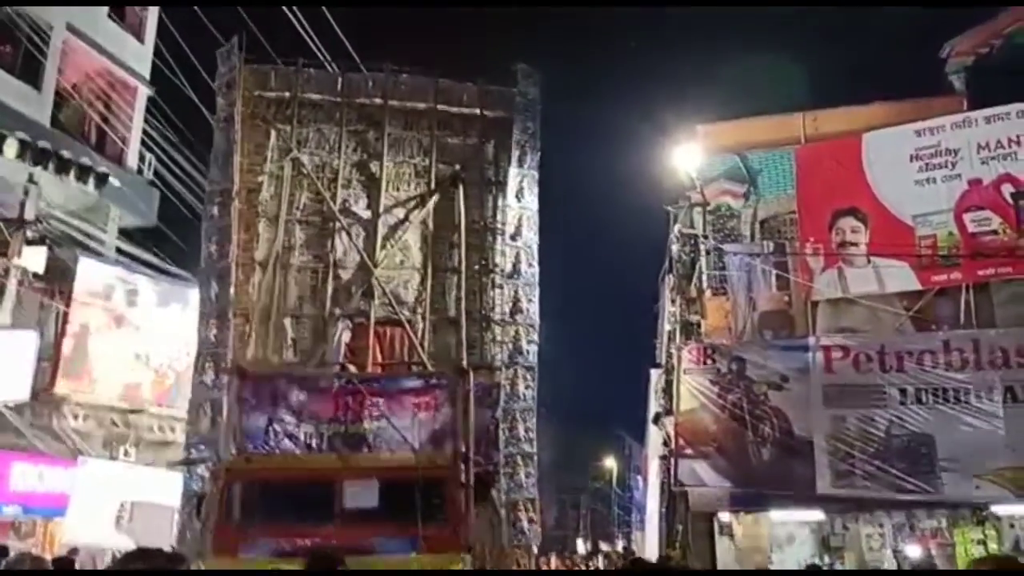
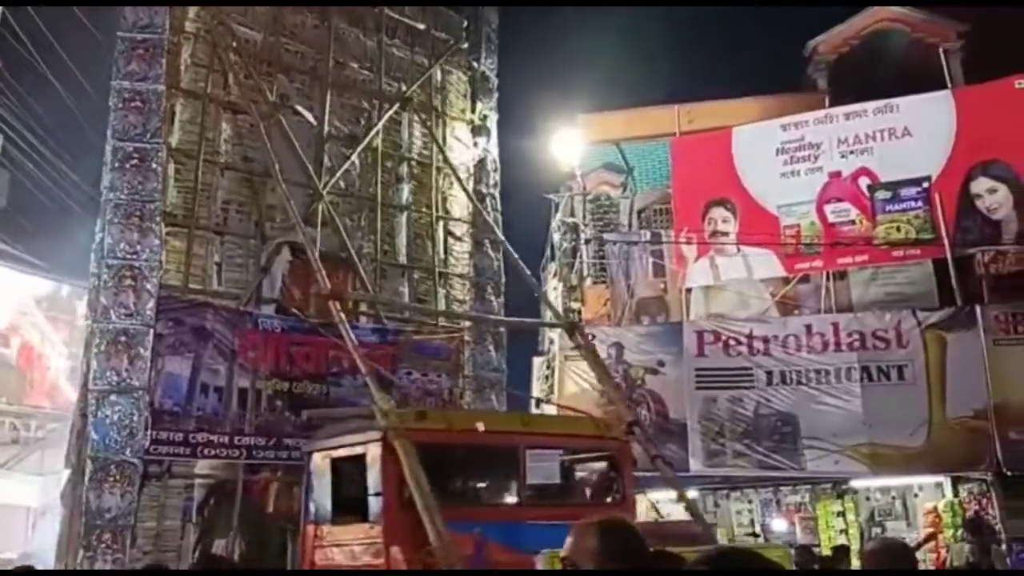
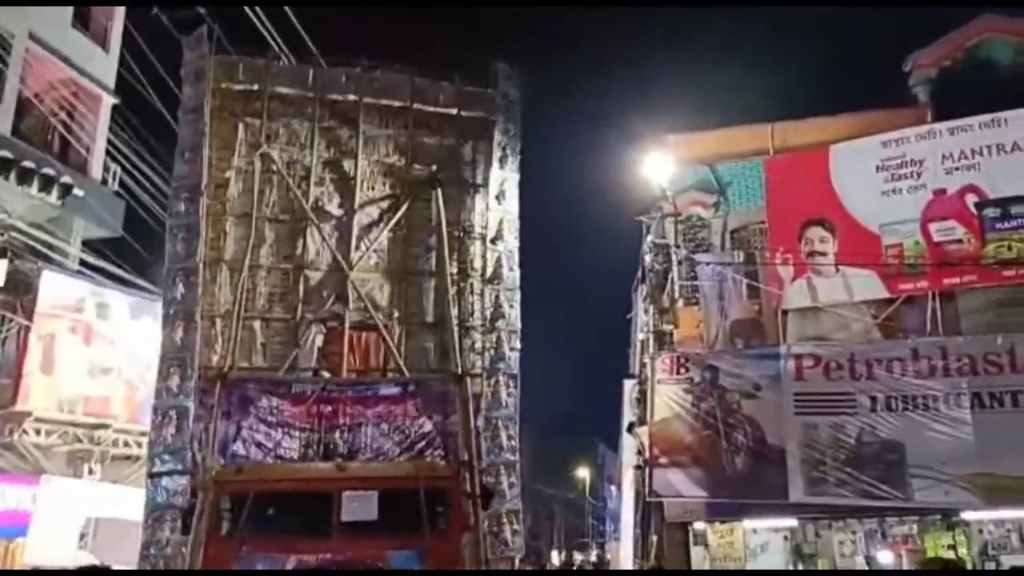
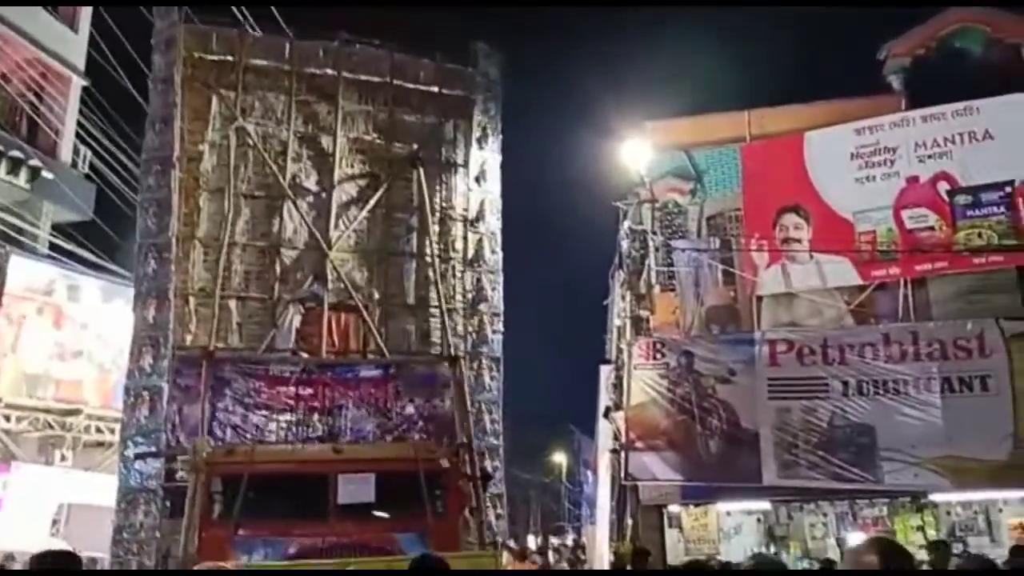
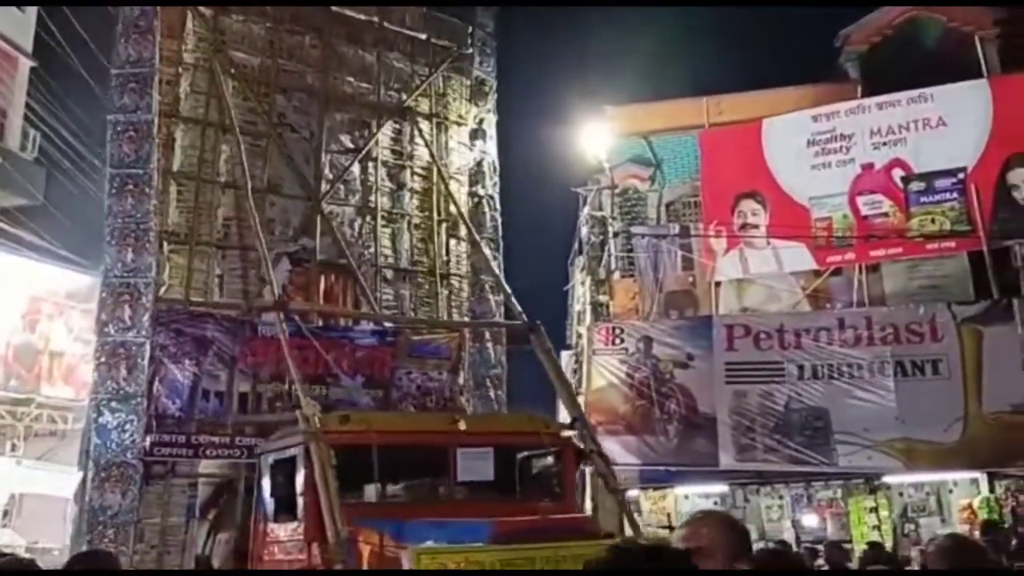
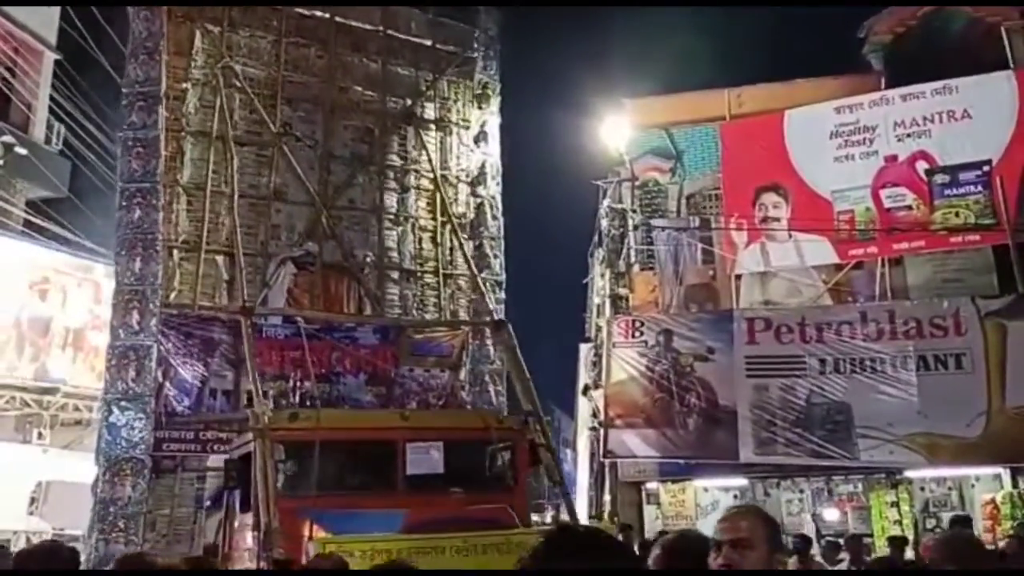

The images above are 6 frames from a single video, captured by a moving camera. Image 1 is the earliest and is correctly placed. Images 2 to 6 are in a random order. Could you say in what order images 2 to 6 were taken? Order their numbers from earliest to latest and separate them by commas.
3, 4, 6, 5, 2
